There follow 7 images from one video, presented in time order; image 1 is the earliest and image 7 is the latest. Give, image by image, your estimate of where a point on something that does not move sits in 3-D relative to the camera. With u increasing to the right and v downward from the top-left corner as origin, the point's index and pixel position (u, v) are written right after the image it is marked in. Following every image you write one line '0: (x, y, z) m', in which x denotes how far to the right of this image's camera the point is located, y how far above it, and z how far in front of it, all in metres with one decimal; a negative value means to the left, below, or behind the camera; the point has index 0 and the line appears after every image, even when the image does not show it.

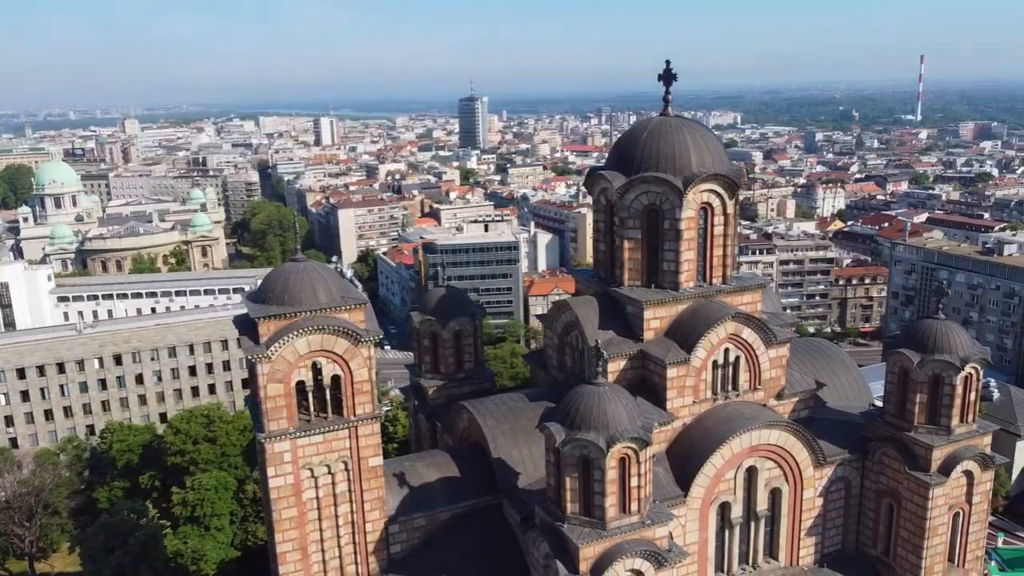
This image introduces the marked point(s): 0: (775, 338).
0: (+4.3, -0.8, +13.5) m
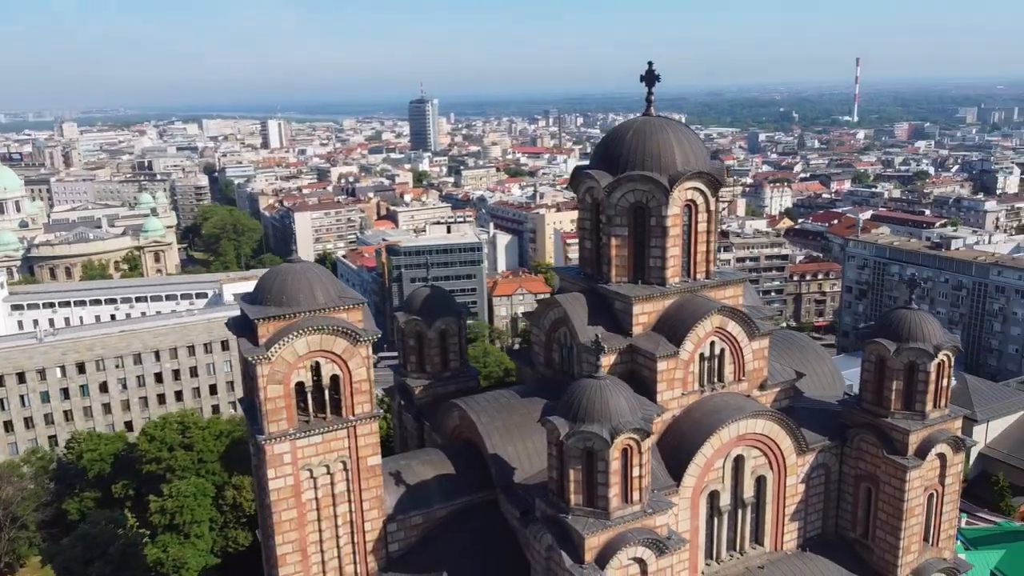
0: (+4.2, -0.7, +14.0) m
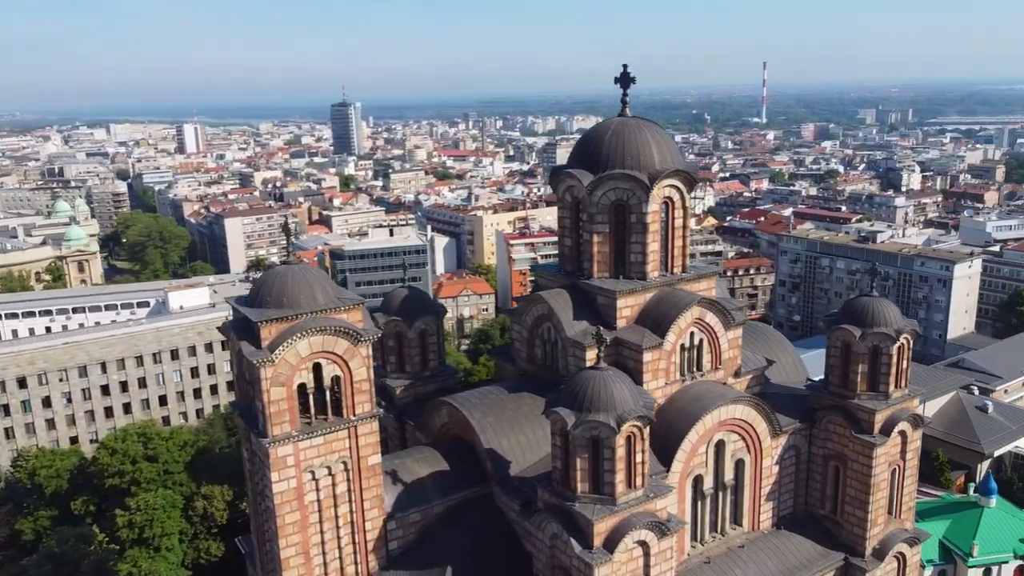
0: (+3.9, -0.6, +14.7) m
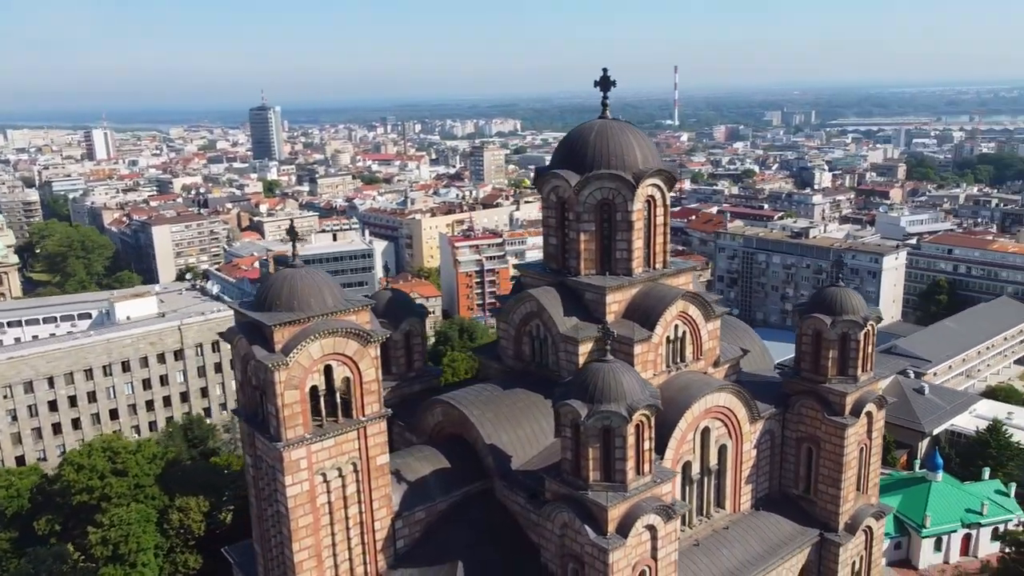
0: (+3.8, -0.5, +15.3) m
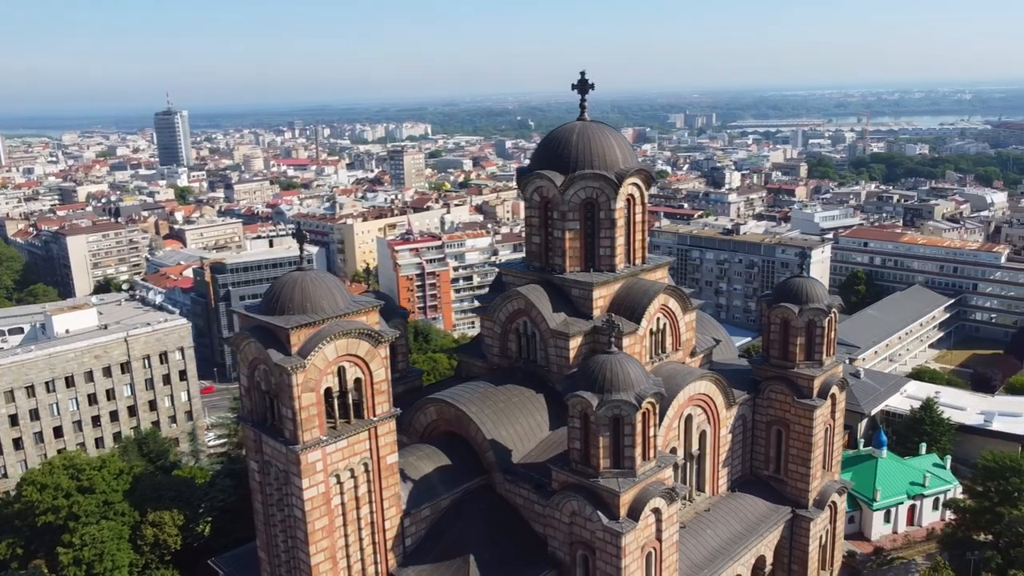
0: (+3.5, -0.3, +16.1) m
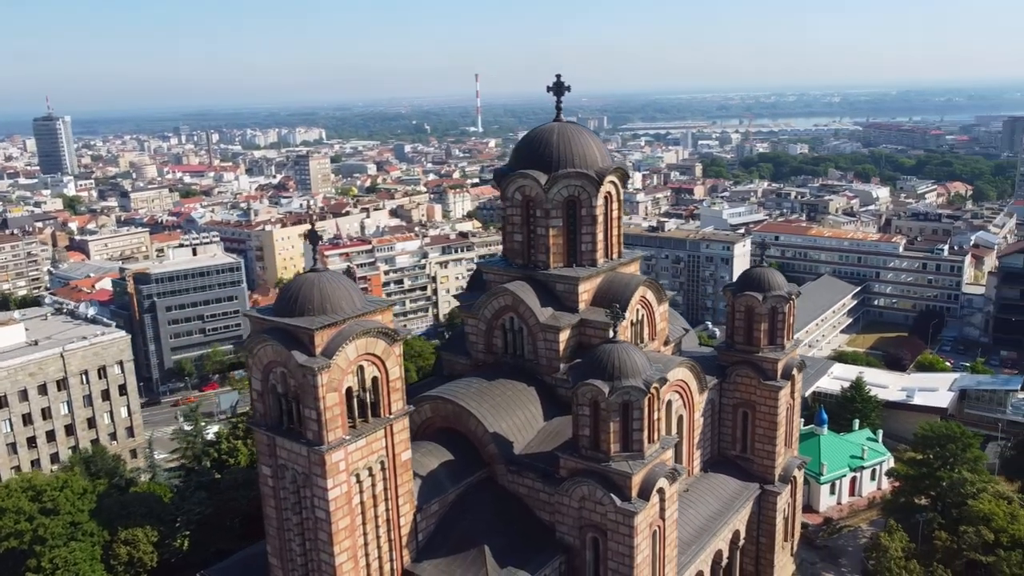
0: (+3.1, -0.2, +16.9) m
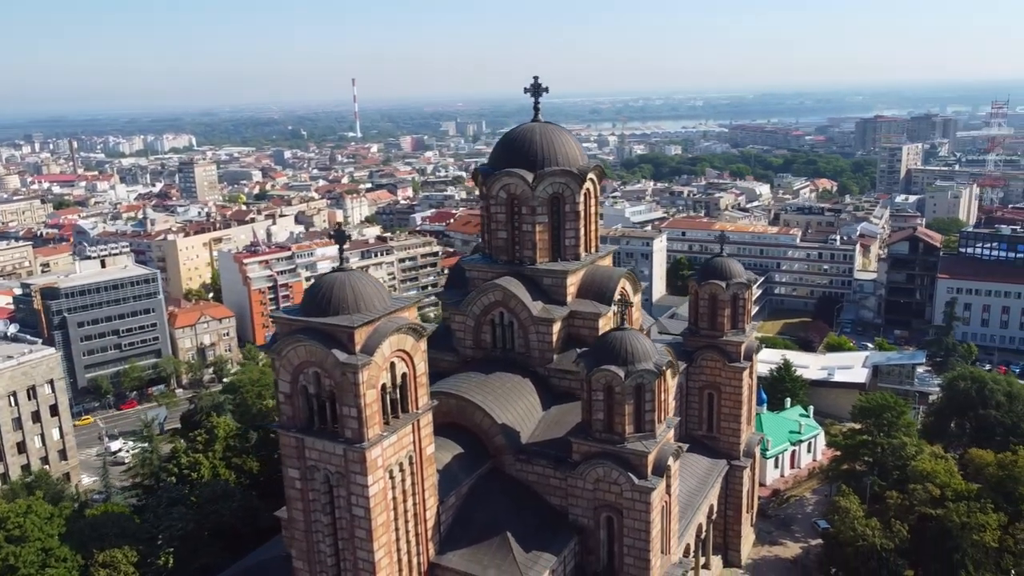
0: (+2.7, 0.0, +17.7) m
